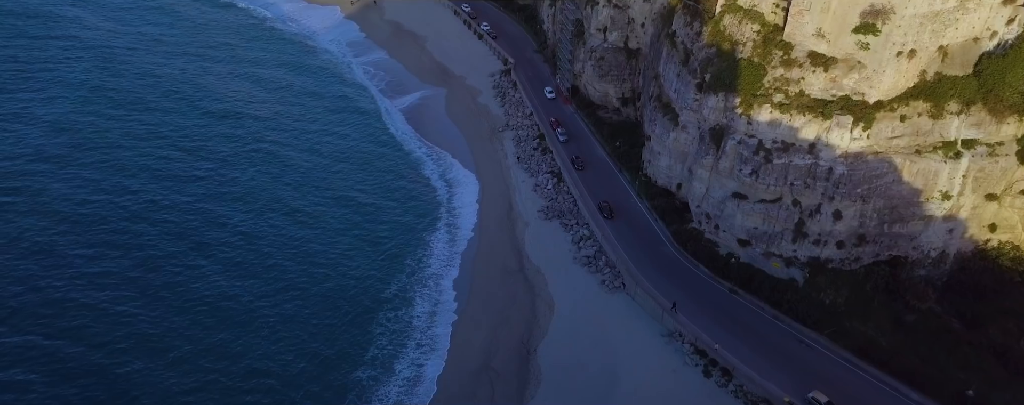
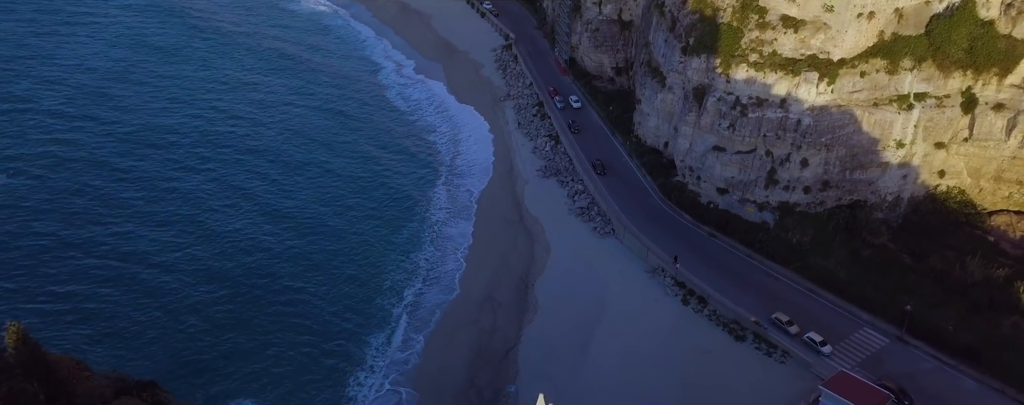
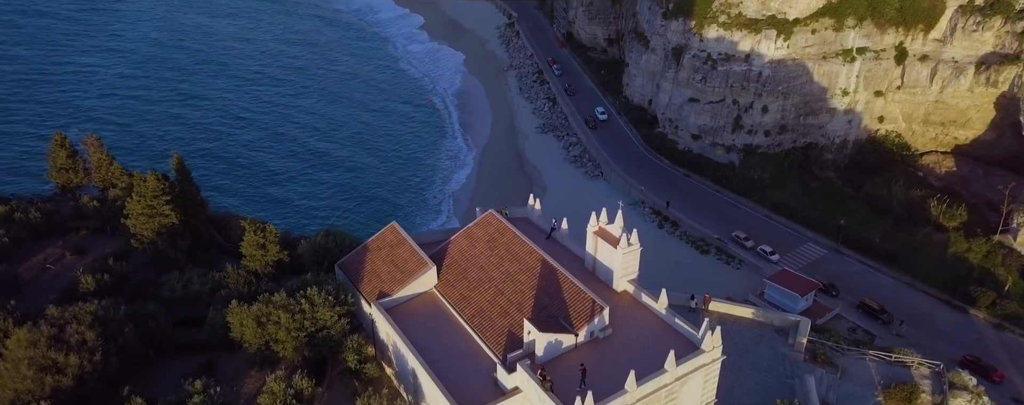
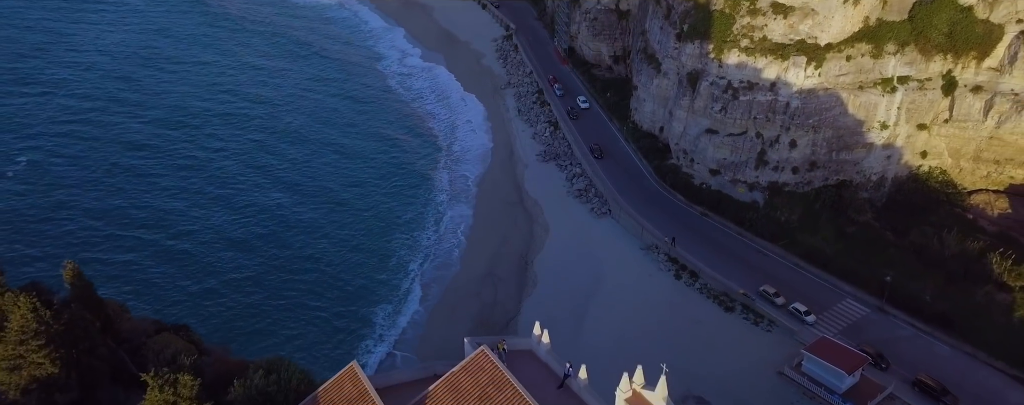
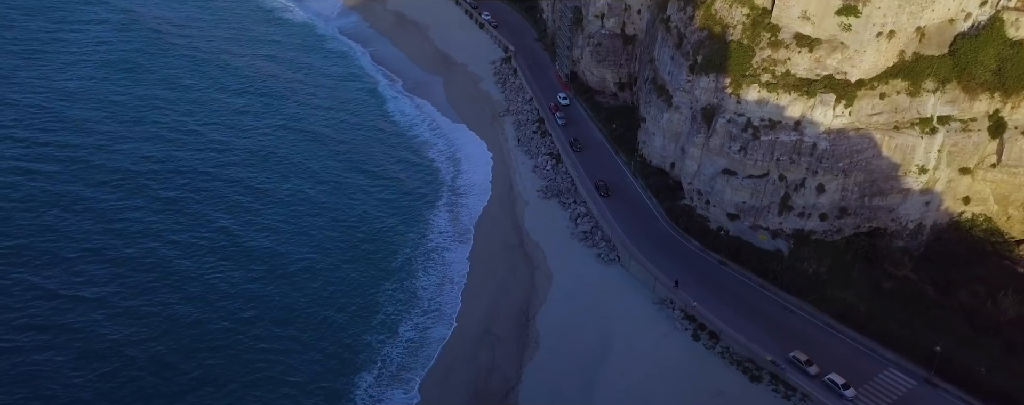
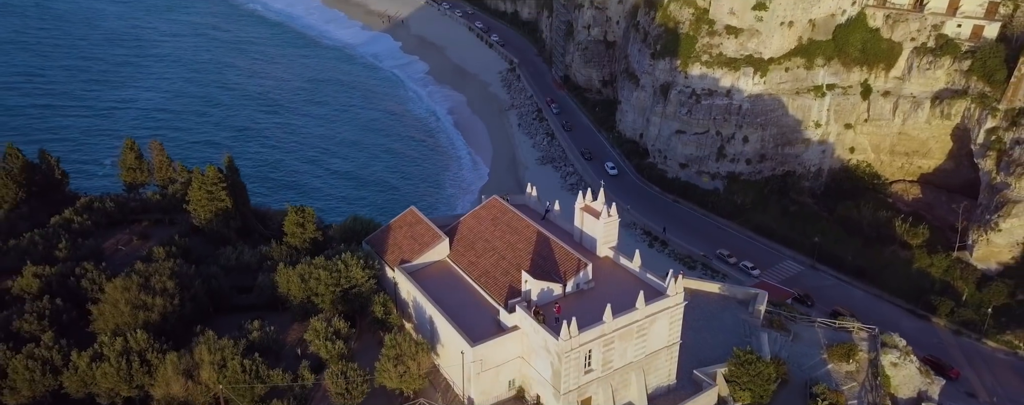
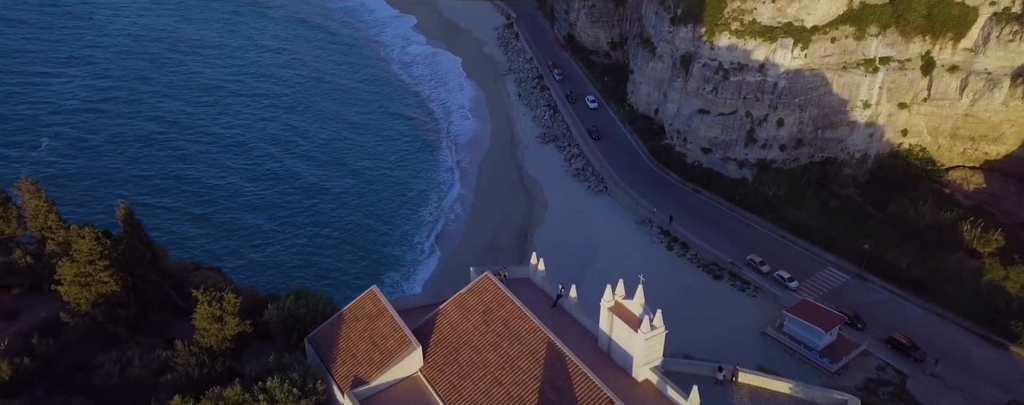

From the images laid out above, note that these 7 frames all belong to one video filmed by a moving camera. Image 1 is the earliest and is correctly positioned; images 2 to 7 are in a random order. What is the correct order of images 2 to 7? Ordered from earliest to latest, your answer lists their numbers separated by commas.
5, 2, 4, 7, 3, 6
